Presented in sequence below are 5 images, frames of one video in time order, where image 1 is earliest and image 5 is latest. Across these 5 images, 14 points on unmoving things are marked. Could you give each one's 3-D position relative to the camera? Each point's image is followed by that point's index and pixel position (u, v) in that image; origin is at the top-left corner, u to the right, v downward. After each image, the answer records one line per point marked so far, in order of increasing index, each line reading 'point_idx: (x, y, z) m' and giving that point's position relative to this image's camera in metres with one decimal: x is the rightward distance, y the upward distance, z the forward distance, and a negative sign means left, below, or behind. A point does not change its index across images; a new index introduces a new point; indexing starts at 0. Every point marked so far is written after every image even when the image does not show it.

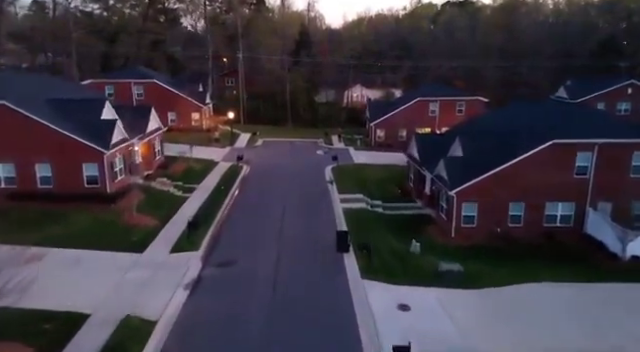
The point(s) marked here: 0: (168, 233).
0: (-6.3, -2.3, +19.7) m
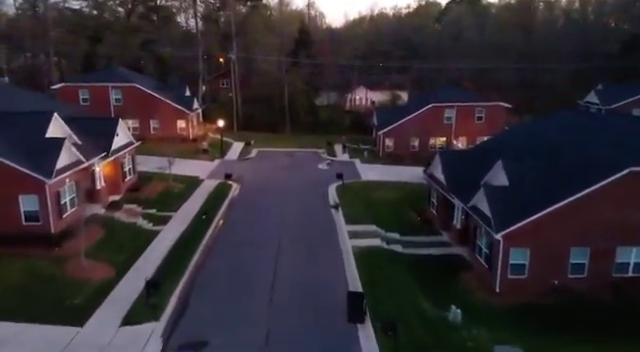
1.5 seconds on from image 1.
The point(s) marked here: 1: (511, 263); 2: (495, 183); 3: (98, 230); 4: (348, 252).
0: (-6.1, -3.5, +14.9) m
1: (+6.3, -2.9, +15.9) m
2: (+6.5, -0.2, +18.0) m
3: (-8.6, -2.0, +18.6) m
4: (+1.1, -3.1, +18.4) m
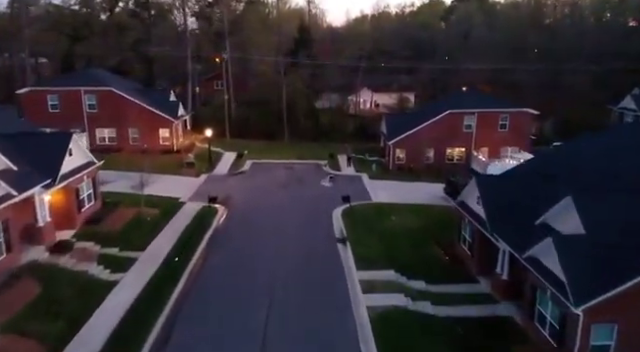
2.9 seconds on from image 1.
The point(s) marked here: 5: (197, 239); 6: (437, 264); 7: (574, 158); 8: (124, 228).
0: (-6.0, -4.7, +10.4) m
1: (+6.4, -4.0, +11.4) m
2: (+6.6, -1.3, +13.4) m
3: (-8.4, -3.1, +14.1) m
4: (+1.3, -4.2, +13.9) m
5: (-5.2, -2.6, +19.8) m
6: (+4.4, -3.4, +18.4) m
7: (+9.4, +0.2, +16.7) m
8: (-8.0, -2.1, +19.8) m
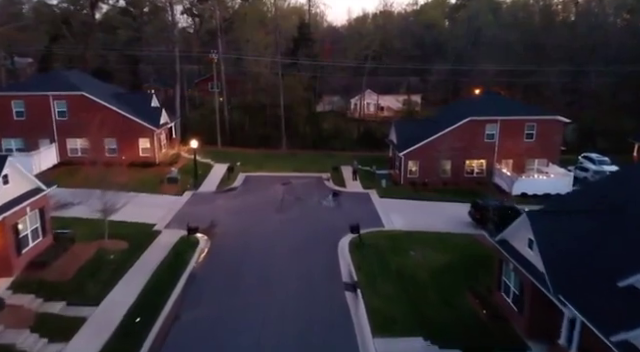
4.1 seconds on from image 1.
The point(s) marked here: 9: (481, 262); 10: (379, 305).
0: (-5.8, -5.7, +6.4) m
1: (+6.6, -4.9, +7.4) m
2: (+6.7, -2.3, +9.5) m
3: (-8.3, -4.1, +10.1) m
4: (+1.4, -5.2, +9.9) m
5: (-5.0, -3.6, +15.8) m
6: (+4.5, -4.3, +14.4) m
7: (+9.6, -0.8, +12.7) m
8: (-7.9, -3.1, +15.8) m
9: (+5.9, -3.2, +18.3) m
10: (+1.8, -4.2, +14.4) m
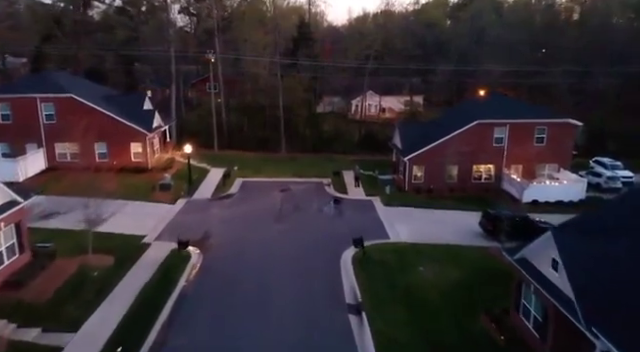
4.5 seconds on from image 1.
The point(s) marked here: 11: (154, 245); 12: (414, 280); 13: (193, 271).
0: (-5.8, -6.0, +5.1) m
1: (+6.6, -5.3, +6.1) m
2: (+6.8, -2.6, +8.1) m
3: (-8.3, -4.4, +8.8) m
4: (+1.4, -5.5, +8.6) m
5: (-5.0, -4.0, +14.5) m
6: (+4.6, -4.7, +13.1) m
7: (+9.6, -1.2, +11.3) m
8: (-7.9, -3.5, +14.5) m
9: (+6.0, -3.5, +16.9) m
10: (+1.9, -4.6, +13.0) m
11: (-6.5, -2.7, +18.9) m
12: (+3.2, -3.6, +16.8) m
13: (-4.6, -3.3, +17.8) m
